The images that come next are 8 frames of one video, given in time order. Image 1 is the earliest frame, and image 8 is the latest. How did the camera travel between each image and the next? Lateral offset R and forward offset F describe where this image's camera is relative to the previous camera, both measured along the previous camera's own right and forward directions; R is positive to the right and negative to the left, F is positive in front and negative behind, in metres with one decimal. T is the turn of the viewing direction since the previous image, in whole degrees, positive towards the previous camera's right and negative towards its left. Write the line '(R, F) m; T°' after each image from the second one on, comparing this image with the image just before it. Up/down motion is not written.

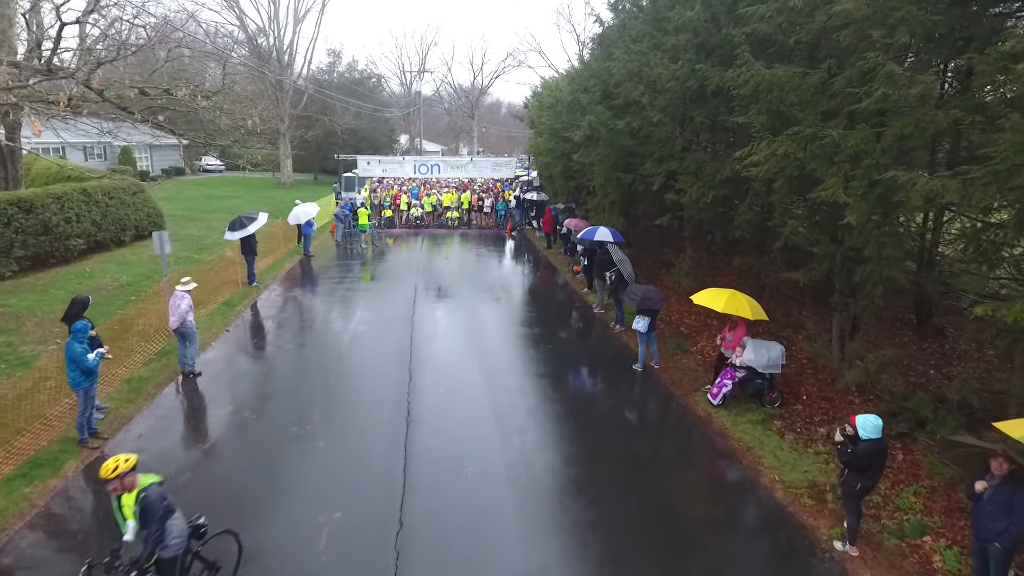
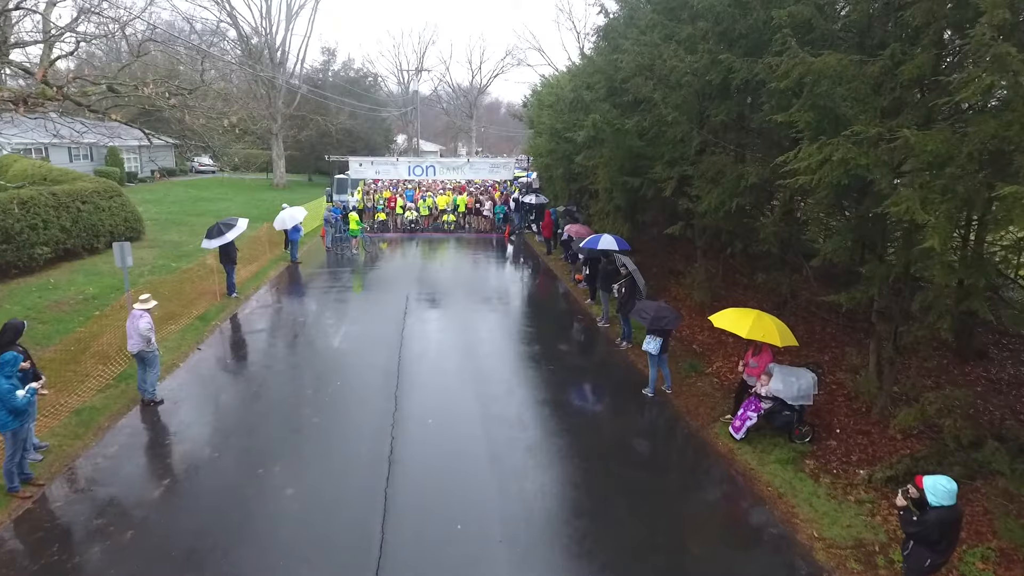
(0.0, +1.0) m; 0°
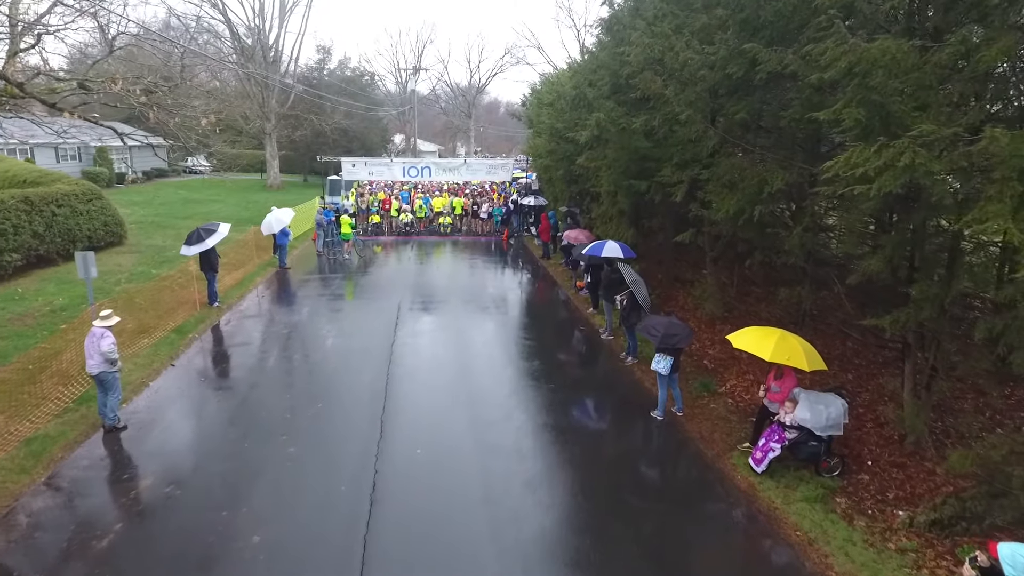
(0.0, +0.8) m; 0°
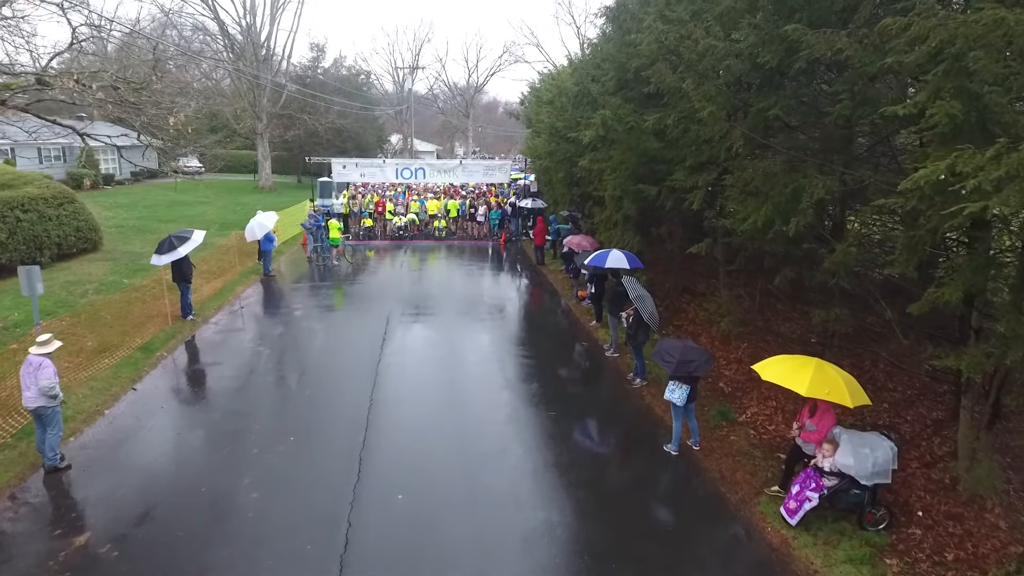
(0.0, +0.9) m; 0°
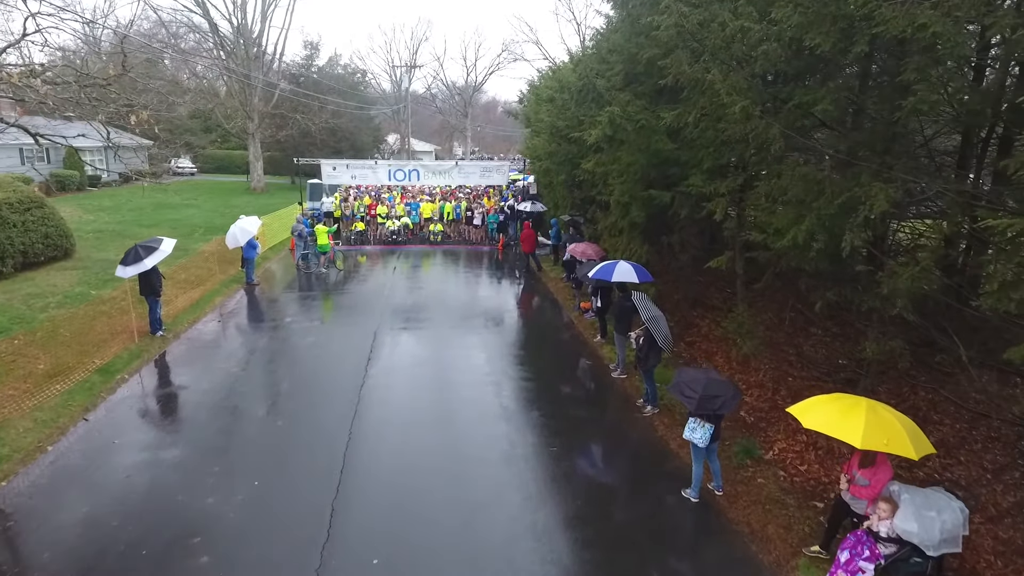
(0.0, +1.0) m; 0°
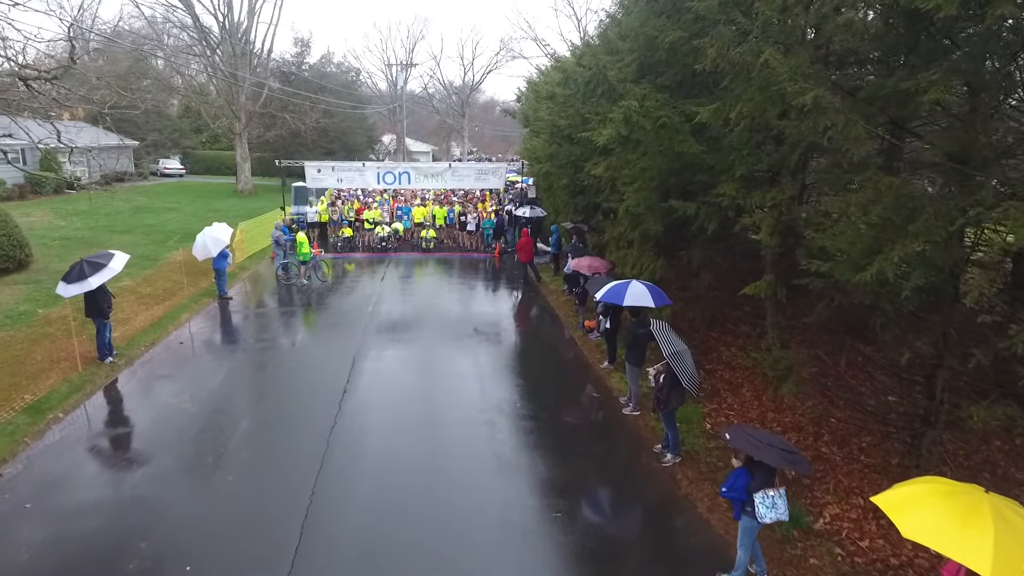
(0.0, +1.3) m; 0°
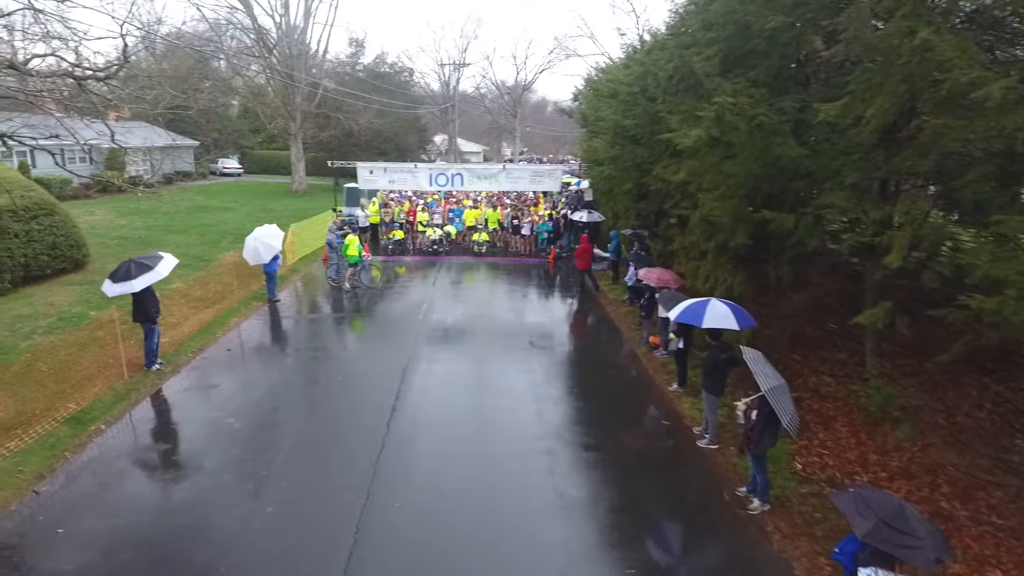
(-0.2, +0.7) m; -4°
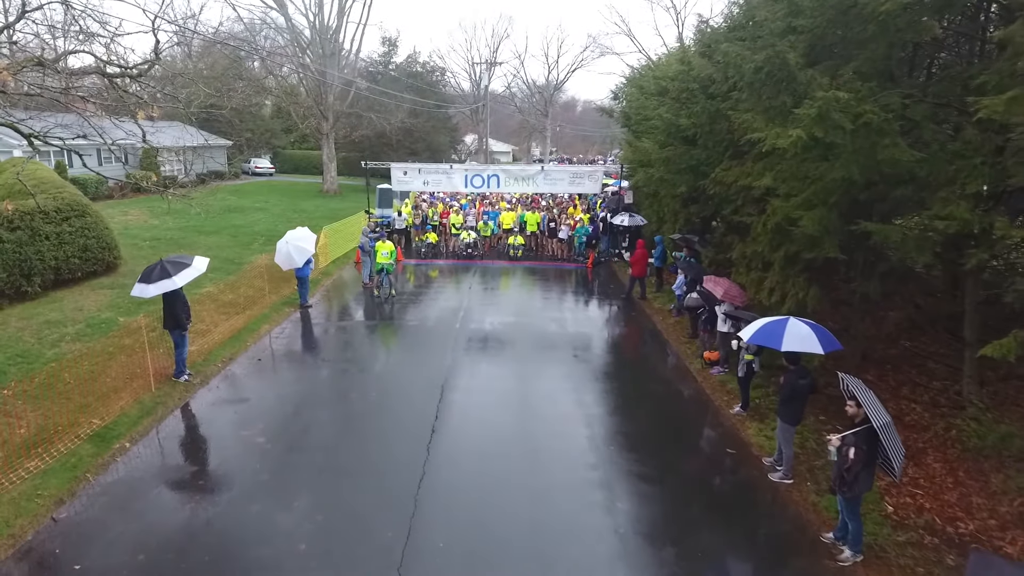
(-0.3, +0.6) m; -2°
